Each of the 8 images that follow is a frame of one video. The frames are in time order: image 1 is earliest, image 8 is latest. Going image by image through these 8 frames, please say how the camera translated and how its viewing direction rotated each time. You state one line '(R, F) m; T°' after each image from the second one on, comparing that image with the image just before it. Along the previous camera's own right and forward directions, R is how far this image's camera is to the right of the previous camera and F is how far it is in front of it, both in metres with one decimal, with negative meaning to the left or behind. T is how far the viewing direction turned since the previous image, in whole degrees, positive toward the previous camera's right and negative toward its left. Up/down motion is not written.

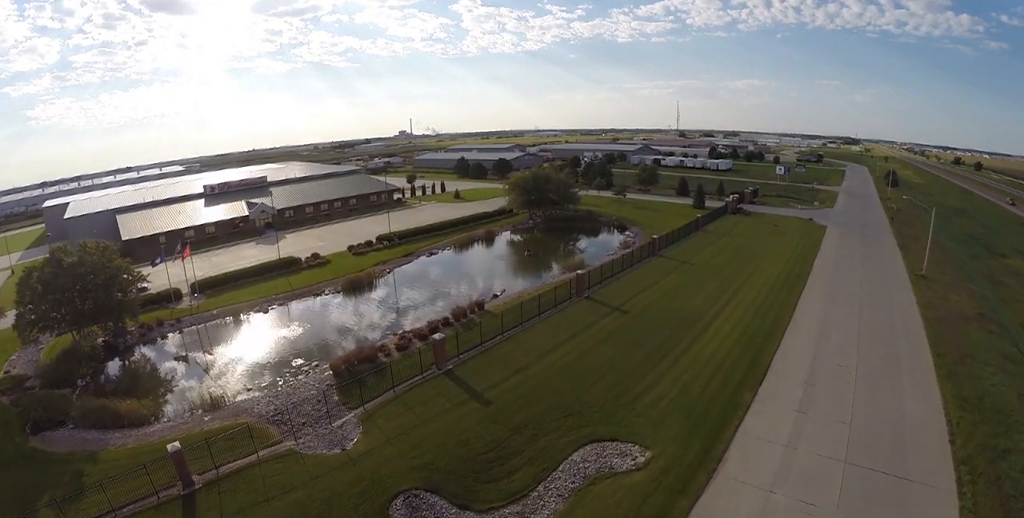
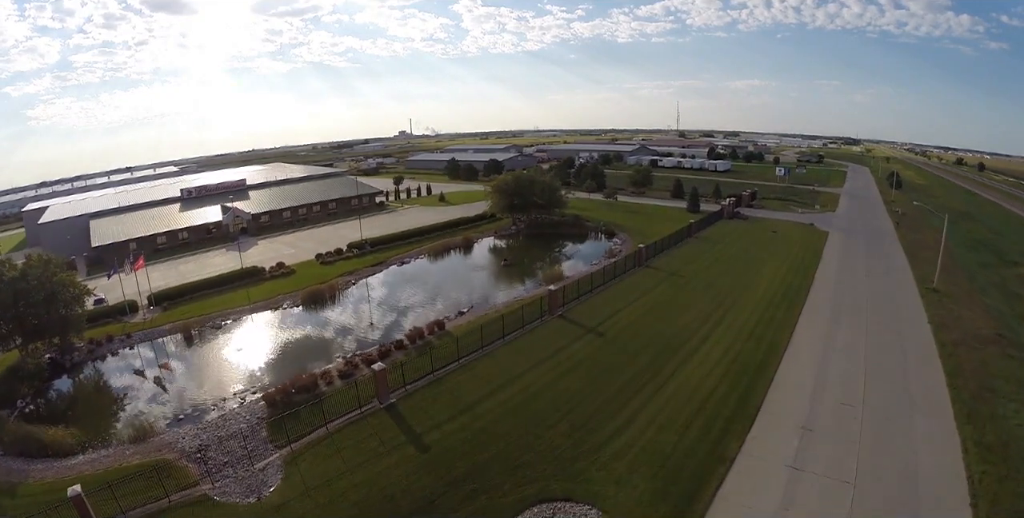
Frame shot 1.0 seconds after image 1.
(+1.4, +2.2) m; 0°
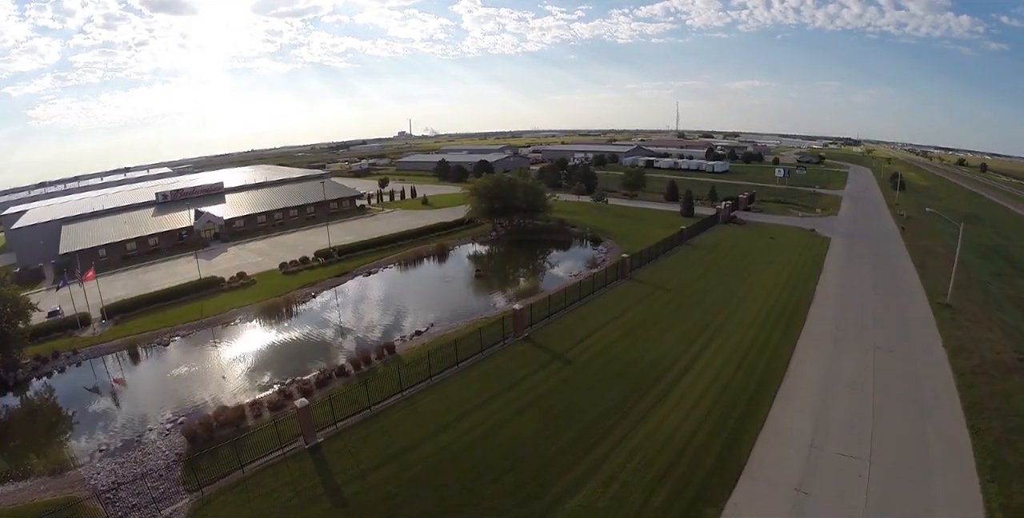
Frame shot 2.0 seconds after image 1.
(+1.4, +2.2) m; 0°
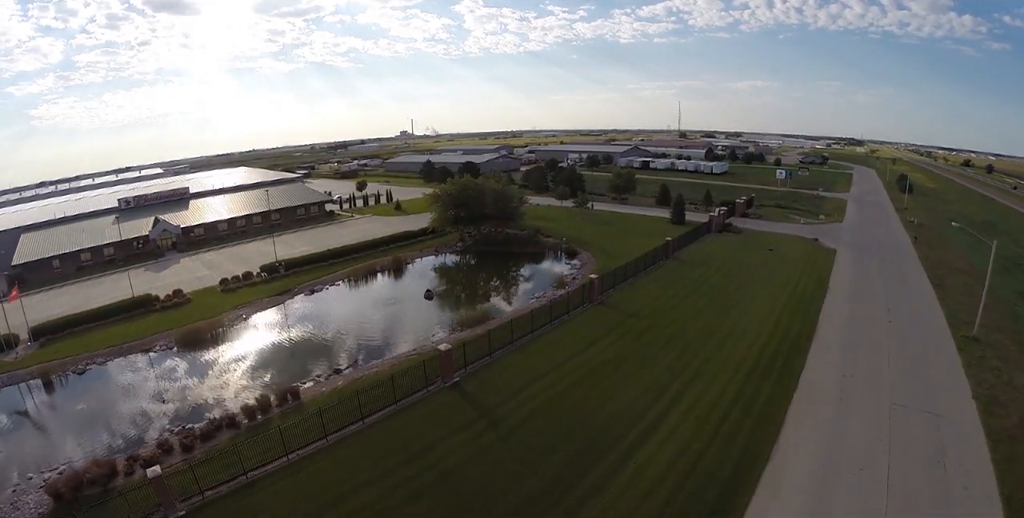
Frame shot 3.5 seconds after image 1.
(+2.0, +3.4) m; 0°
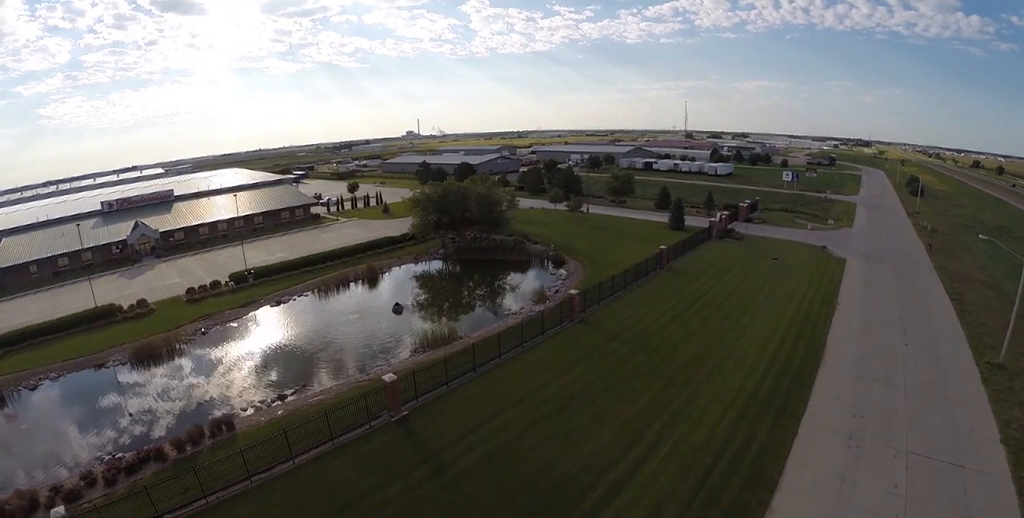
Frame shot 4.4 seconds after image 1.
(+1.1, +1.9) m; -1°
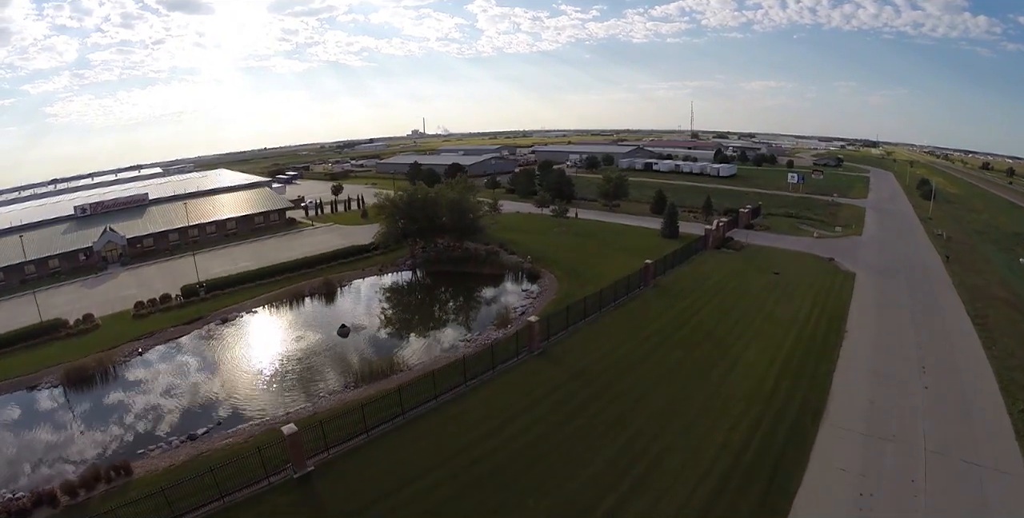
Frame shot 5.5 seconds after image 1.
(+1.6, +2.6) m; -1°
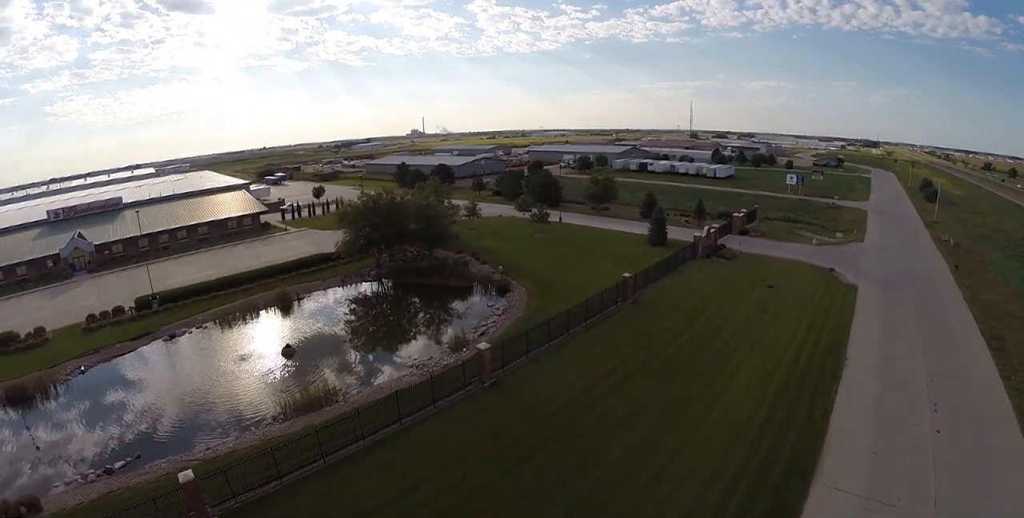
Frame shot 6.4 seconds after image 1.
(+1.4, +2.1) m; 0°
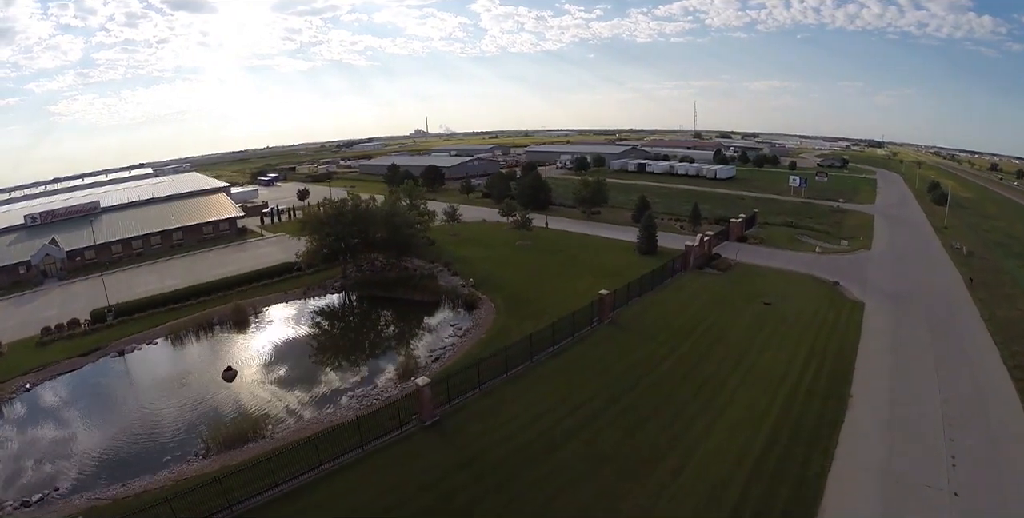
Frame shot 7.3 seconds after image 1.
(+1.3, +2.0) m; 0°
